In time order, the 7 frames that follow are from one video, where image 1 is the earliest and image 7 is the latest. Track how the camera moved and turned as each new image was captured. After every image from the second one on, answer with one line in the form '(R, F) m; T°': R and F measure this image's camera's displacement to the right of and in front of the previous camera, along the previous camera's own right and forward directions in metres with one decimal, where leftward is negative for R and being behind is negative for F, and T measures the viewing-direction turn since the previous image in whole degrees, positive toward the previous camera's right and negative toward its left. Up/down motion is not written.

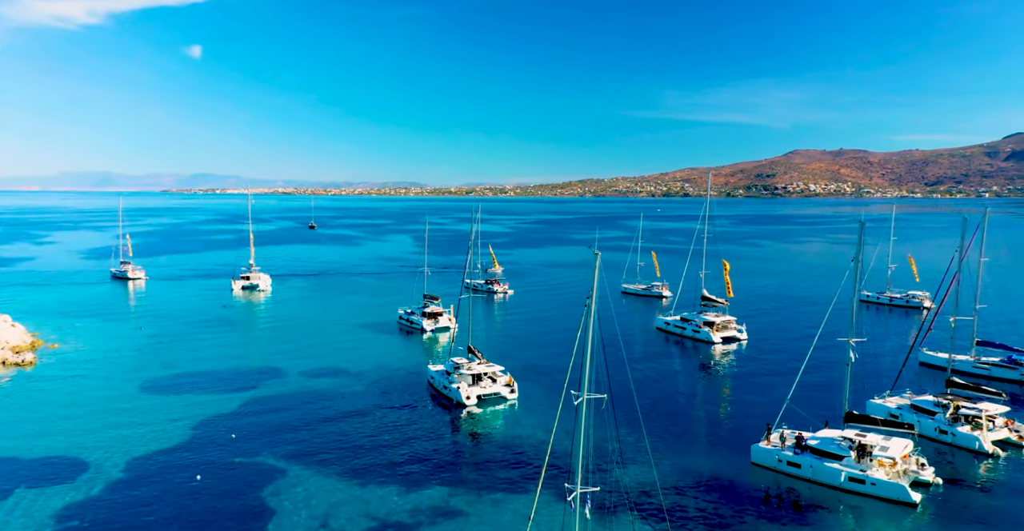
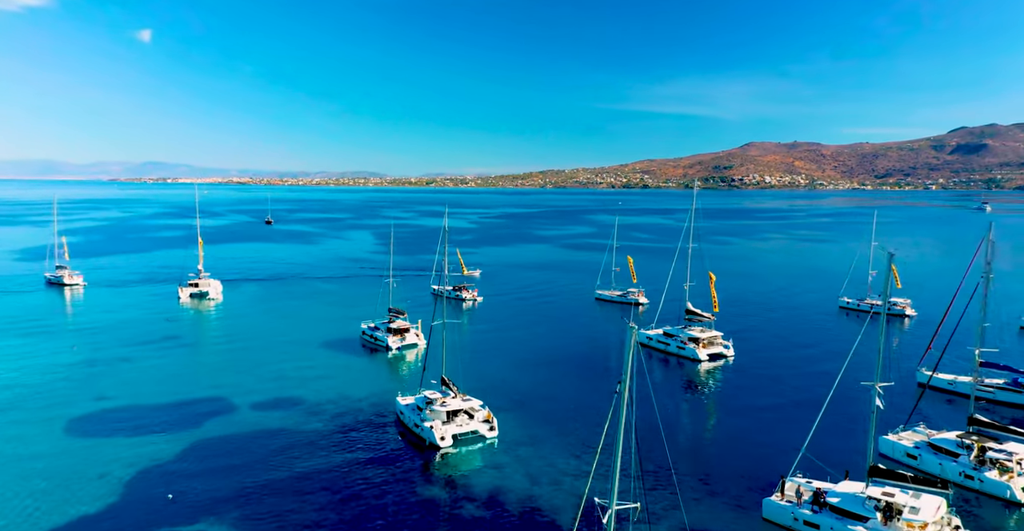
(-0.9, +3.9) m; +4°
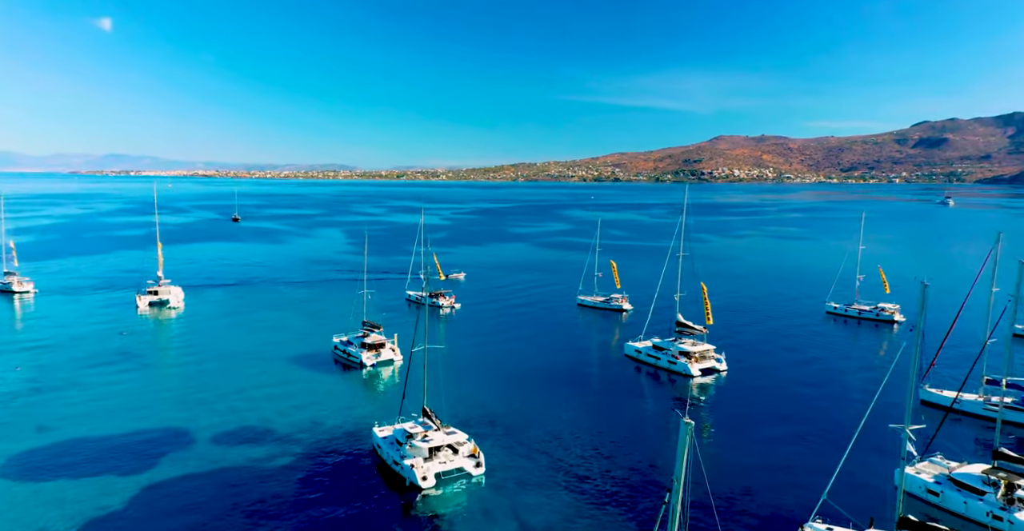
(-0.7, +2.9) m; +3°
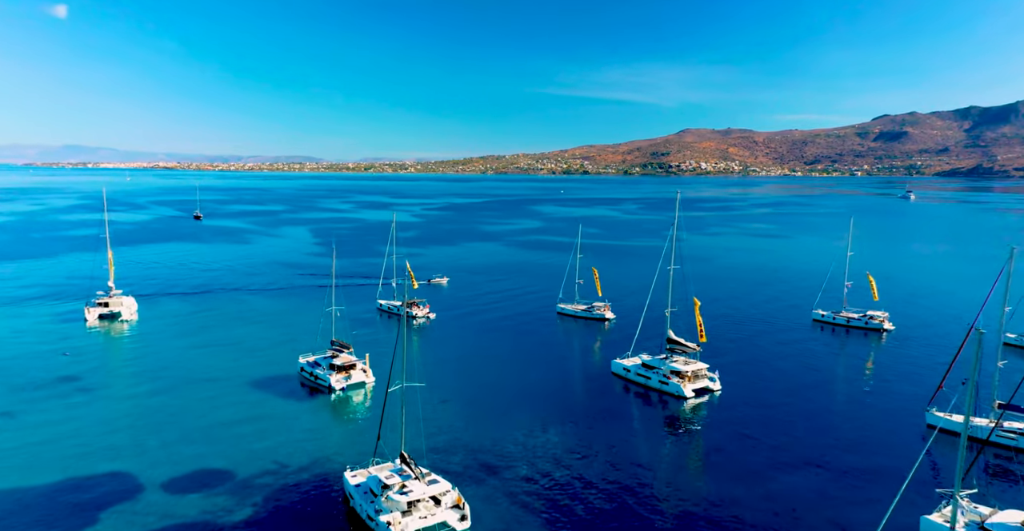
(-0.7, +3.4) m; +3°
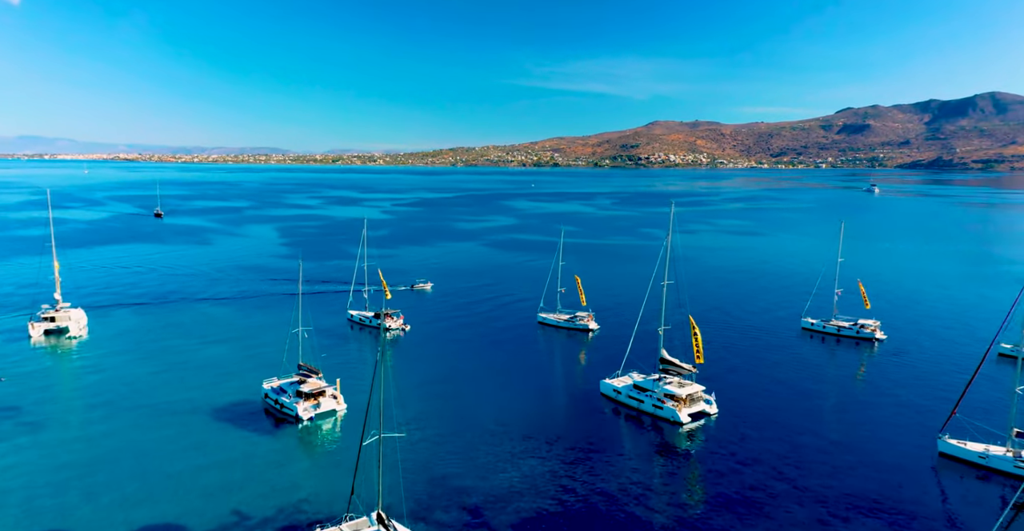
(-0.8, +3.4) m; +3°
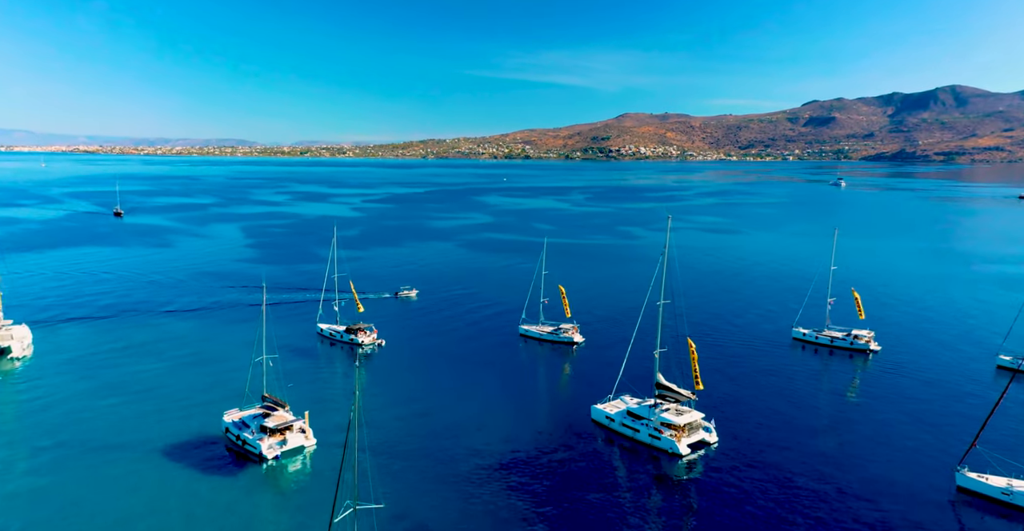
(-0.7, +3.5) m; +3°
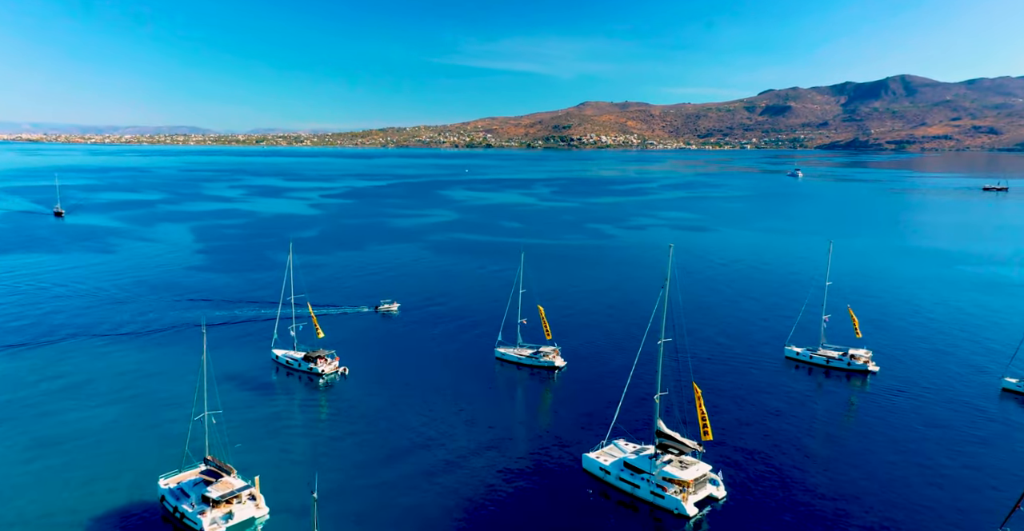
(-1.0, +5.1) m; +3°
